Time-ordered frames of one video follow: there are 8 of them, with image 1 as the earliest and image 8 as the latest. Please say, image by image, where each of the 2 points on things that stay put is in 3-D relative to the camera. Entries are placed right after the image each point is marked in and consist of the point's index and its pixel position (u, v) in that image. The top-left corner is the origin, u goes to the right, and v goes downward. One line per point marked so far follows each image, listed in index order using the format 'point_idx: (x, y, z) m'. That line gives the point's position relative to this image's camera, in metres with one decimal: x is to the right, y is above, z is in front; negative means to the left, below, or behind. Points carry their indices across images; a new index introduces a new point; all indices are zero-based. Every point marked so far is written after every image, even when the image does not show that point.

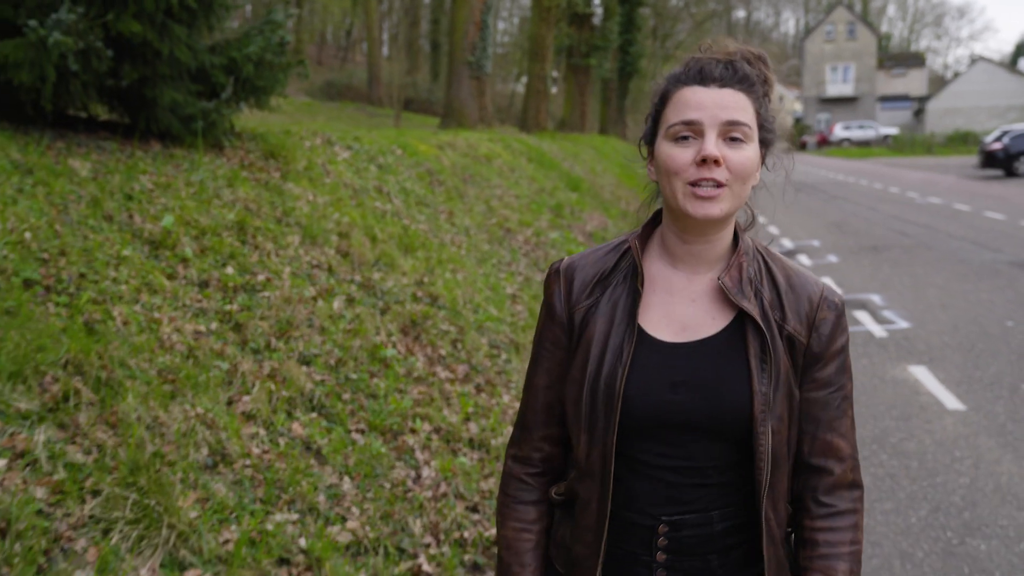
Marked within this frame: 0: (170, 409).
0: (-1.4, -0.5, +3.9) m
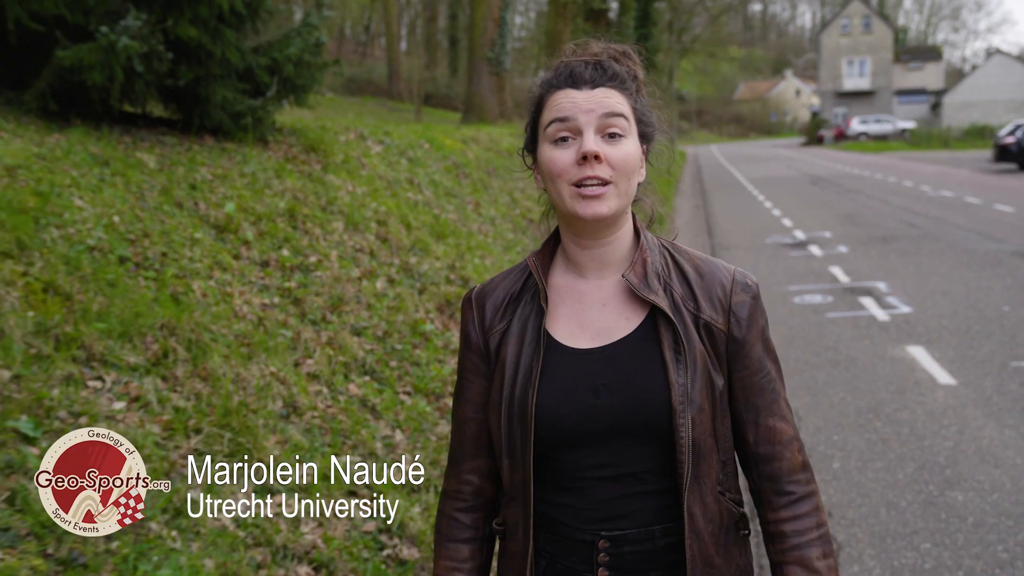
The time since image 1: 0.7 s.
0: (-1.3, -0.4, +4.6) m
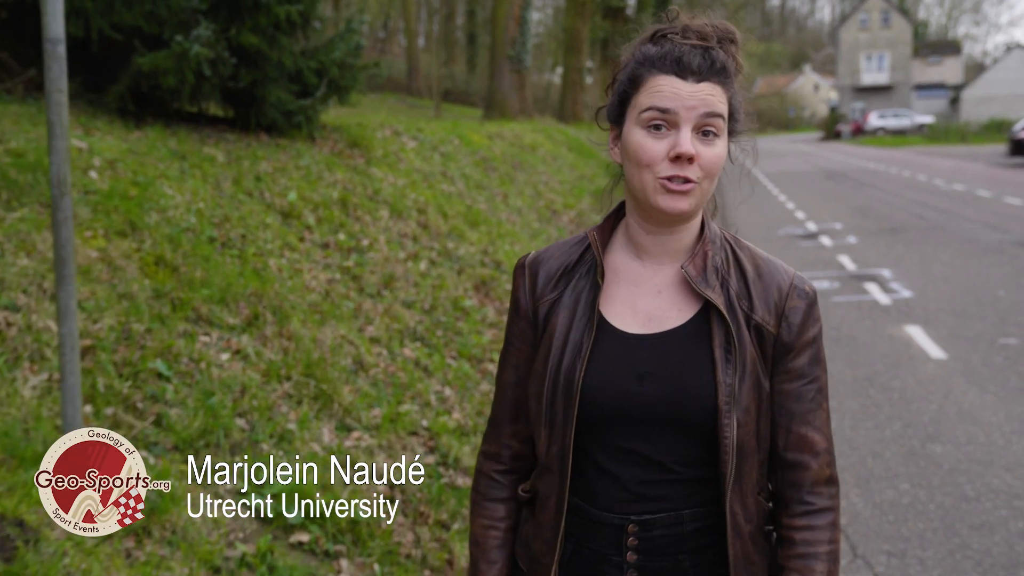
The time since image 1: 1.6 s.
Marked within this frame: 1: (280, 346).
0: (-1.1, -0.2, +5.4) m
1: (-1.2, -0.3, +5.0) m
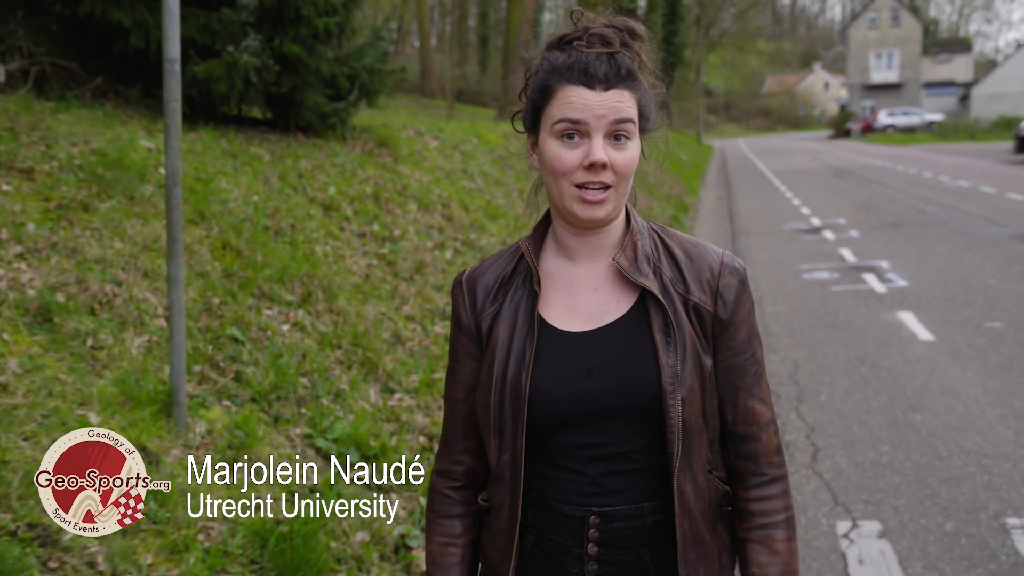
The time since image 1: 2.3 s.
0: (-0.9, -0.1, +6.0) m
1: (-1.1, -0.2, +5.6) m
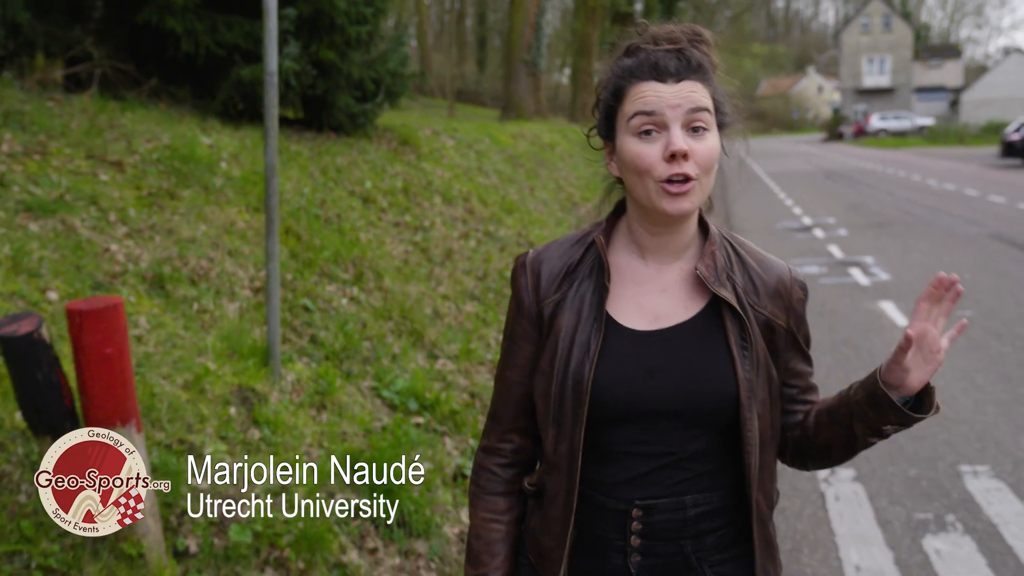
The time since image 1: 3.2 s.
0: (-0.8, 0.0, +6.9) m
1: (-0.9, 0.0, +6.5) m
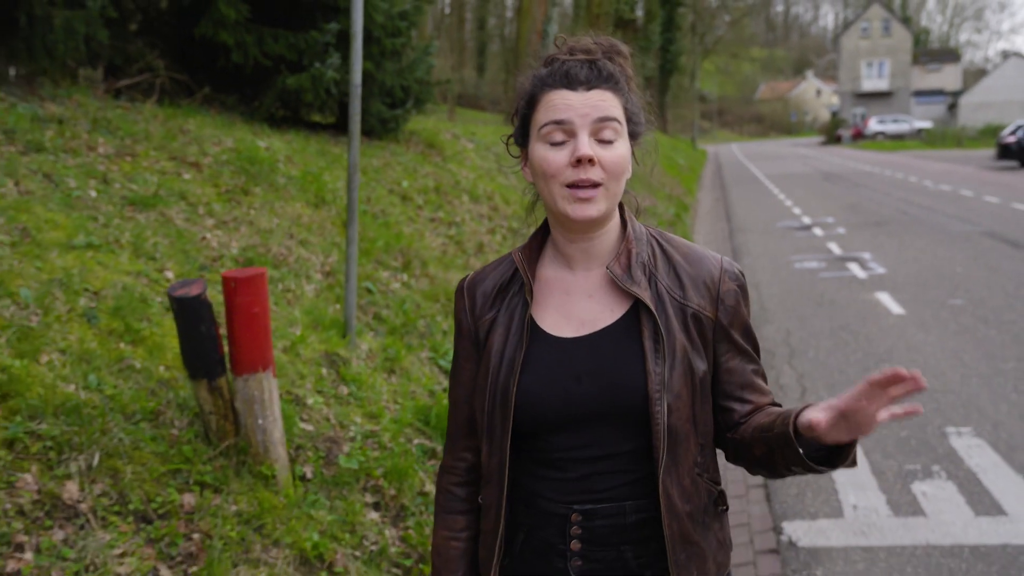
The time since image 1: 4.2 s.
0: (-0.5, +0.1, +7.6) m
1: (-0.7, +0.1, +7.2) m
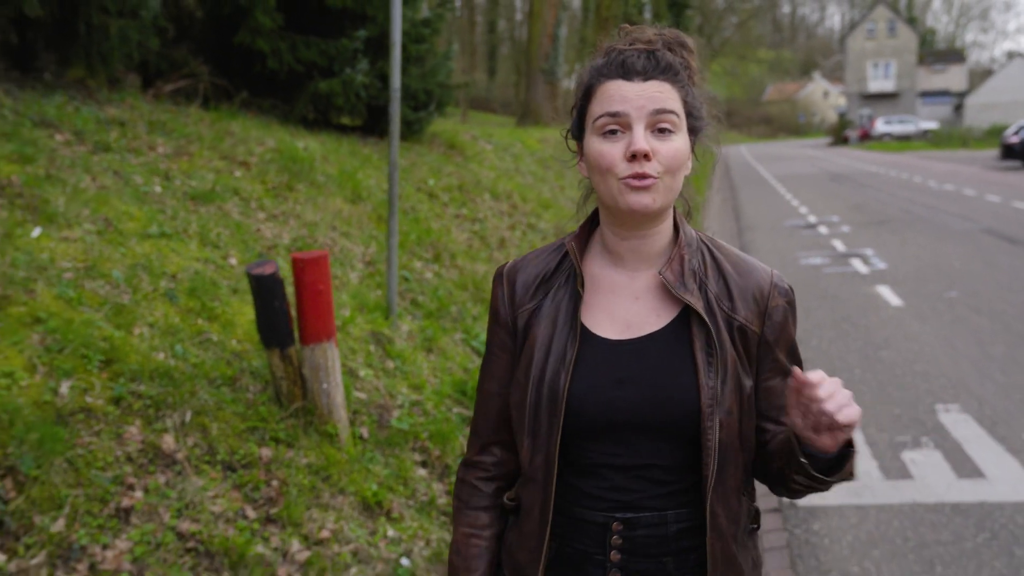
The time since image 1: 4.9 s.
0: (-0.3, +0.2, +8.2) m
1: (-0.5, +0.2, +7.8) m
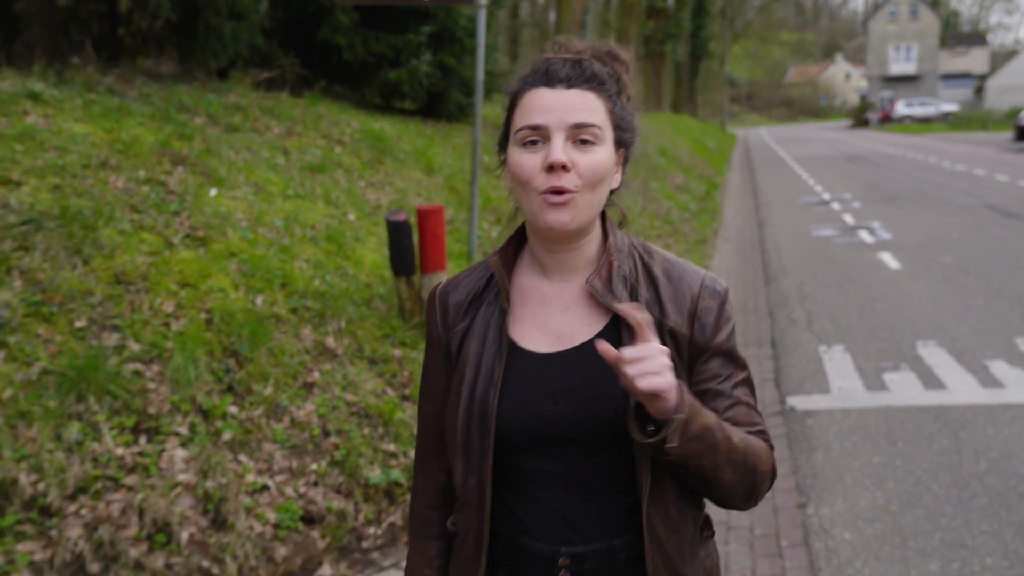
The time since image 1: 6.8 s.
0: (+0.2, +0.6, +9.7) m
1: (0.0, +0.6, +9.3) m
